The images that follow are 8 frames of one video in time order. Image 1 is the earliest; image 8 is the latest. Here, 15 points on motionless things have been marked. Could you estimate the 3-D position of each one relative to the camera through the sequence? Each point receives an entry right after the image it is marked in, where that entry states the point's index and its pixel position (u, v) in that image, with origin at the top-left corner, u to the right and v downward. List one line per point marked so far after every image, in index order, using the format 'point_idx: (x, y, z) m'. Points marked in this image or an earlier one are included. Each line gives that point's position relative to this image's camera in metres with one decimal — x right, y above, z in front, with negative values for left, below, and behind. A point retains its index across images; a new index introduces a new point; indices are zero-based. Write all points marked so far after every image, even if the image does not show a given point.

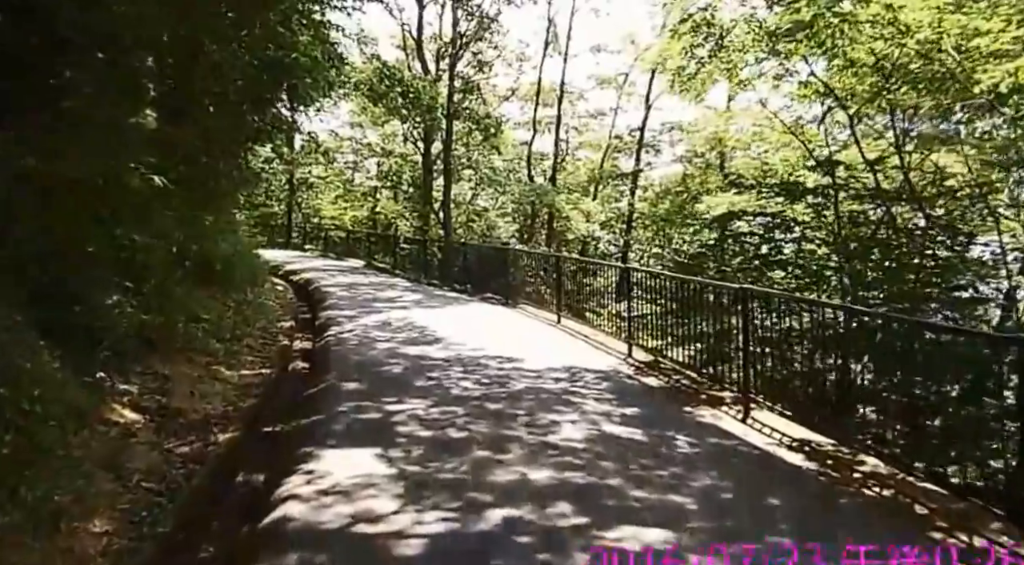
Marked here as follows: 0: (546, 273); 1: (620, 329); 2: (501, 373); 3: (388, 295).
0: (+0.5, +0.2, +13.9) m
1: (+1.4, -0.7, +10.6) m
2: (-0.2, -0.9, +7.1) m
3: (-2.6, -0.3, +15.2) m
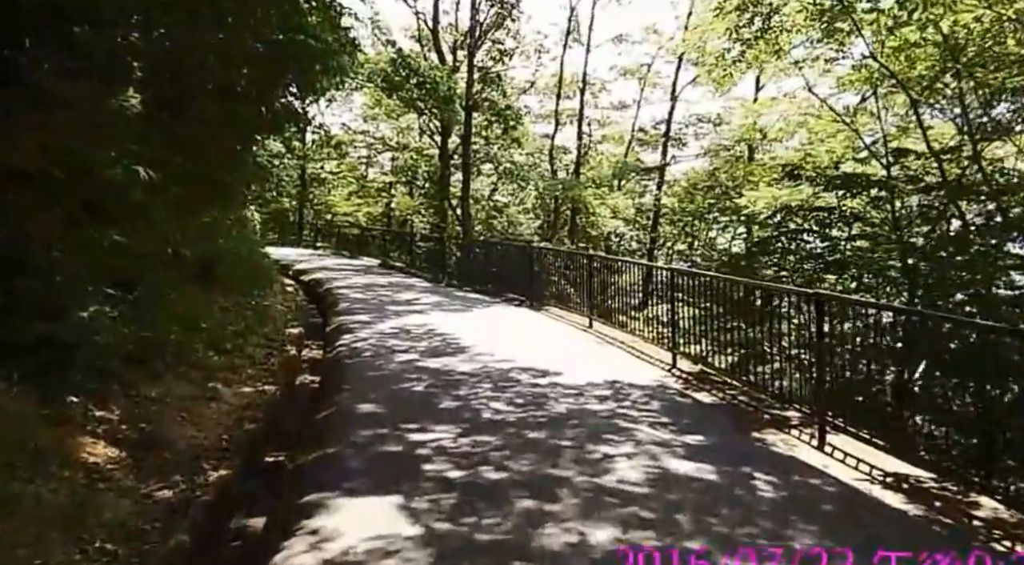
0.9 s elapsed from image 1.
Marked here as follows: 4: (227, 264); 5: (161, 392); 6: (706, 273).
0: (+0.9, +0.2, +13.1) m
1: (+1.8, -0.7, +9.7) m
2: (+0.2, -1.0, +6.3) m
3: (-2.2, -0.3, +14.4) m
4: (-3.5, +0.2, +8.8) m
5: (-2.8, -0.9, +5.9) m
6: (+1.9, +0.2, +8.3) m
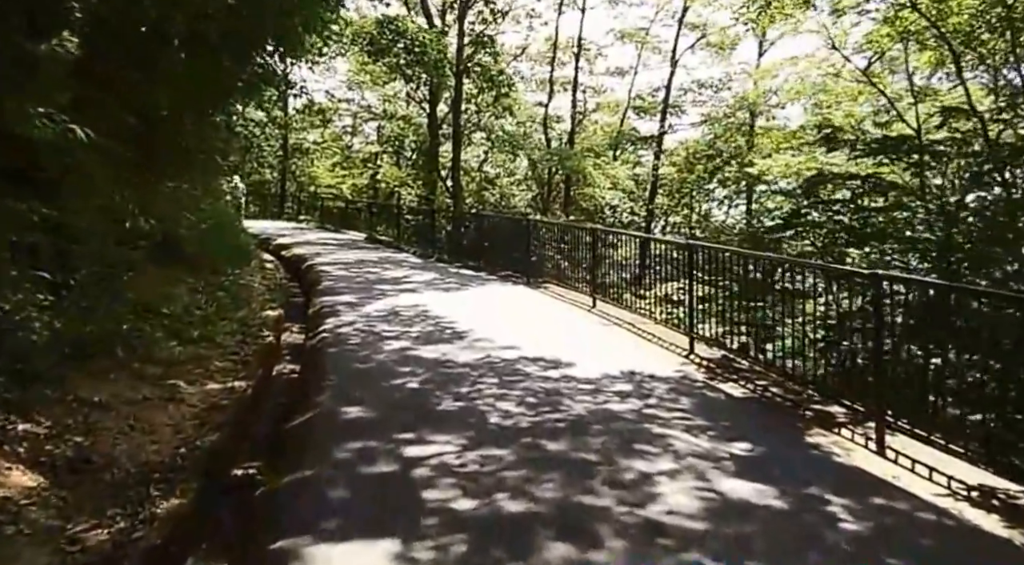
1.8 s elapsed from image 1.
0: (+0.9, +0.6, +12.2) m
1: (+1.8, -0.4, +8.9) m
2: (+0.2, -0.8, +5.4) m
3: (-2.2, +0.1, +13.5) m
4: (-3.4, +0.4, +7.9) m
5: (-2.8, -0.8, +5.1) m
6: (+1.9, +0.4, +7.5) m
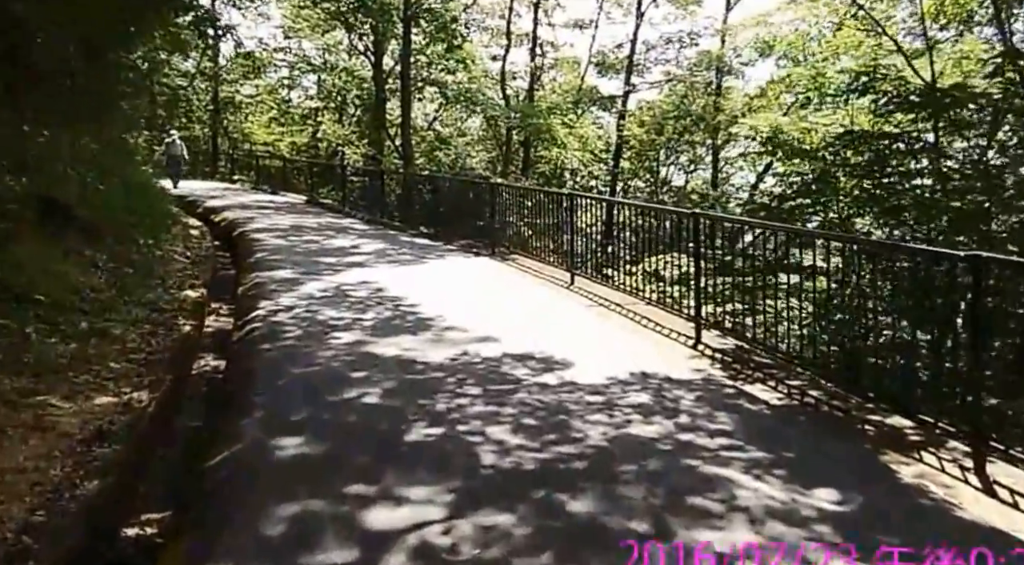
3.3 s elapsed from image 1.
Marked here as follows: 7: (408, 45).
0: (+0.3, +1.0, +10.9) m
1: (+1.5, -0.2, +7.8) m
2: (+0.2, -0.7, +4.2) m
3: (-2.9, +0.6, +12.0) m
4: (-3.7, +0.7, +6.3) m
5: (-2.8, -0.7, +3.6) m
6: (+1.7, +0.6, +6.3) m
7: (-2.6, +5.9, +18.0) m
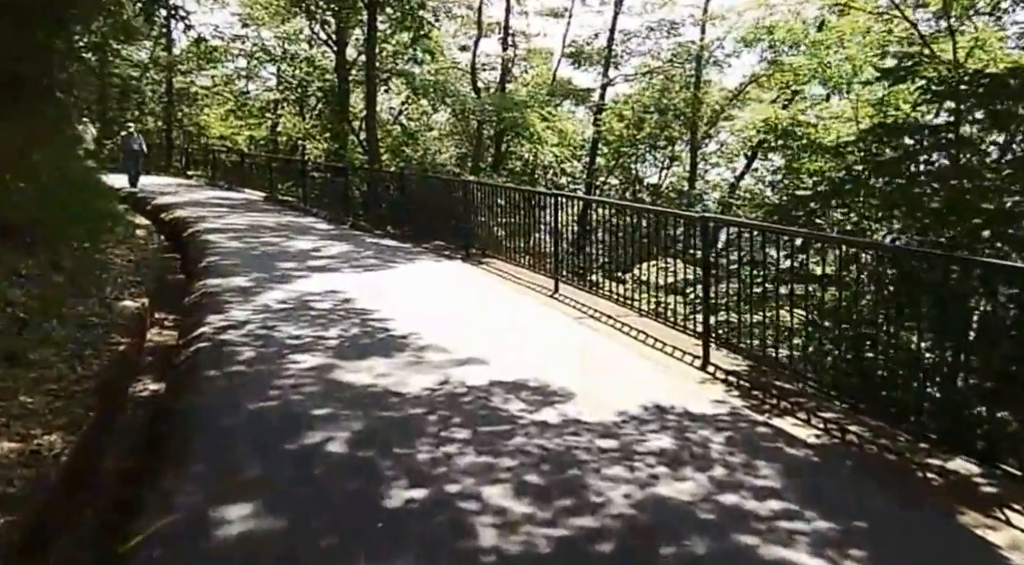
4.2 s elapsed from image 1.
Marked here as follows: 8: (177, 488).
0: (0.0, +0.9, +10.2) m
1: (+1.3, -0.2, +7.1) m
2: (+0.2, -0.8, +3.5) m
3: (-3.3, +0.6, +11.1) m
4: (-3.8, +0.5, +5.4) m
5: (-2.8, -0.8, +2.7) m
6: (+1.6, +0.5, +5.6) m
7: (-3.2, +5.9, +17.1) m
8: (-1.6, -0.9, +3.4) m
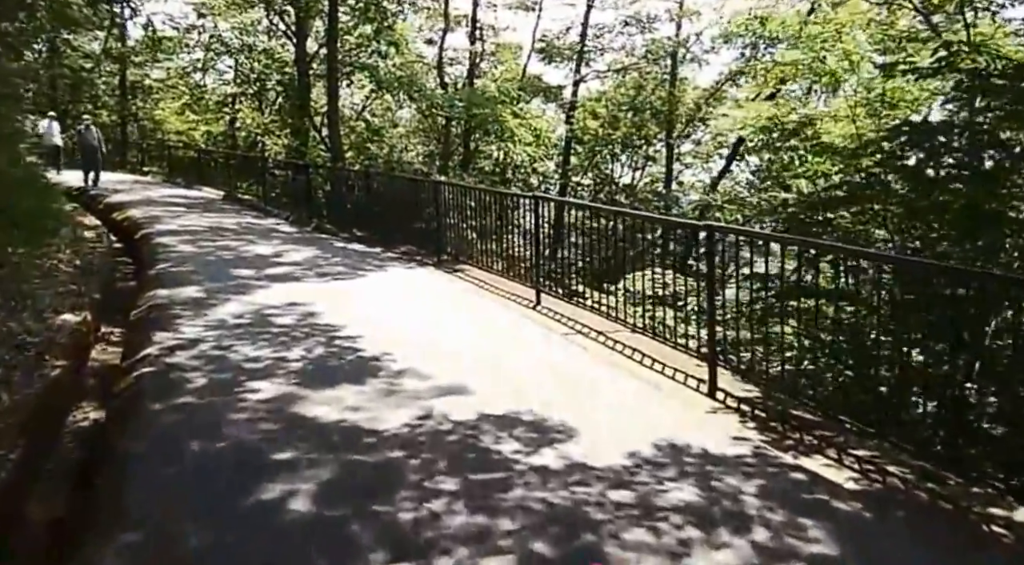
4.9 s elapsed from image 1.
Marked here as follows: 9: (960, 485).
0: (-0.3, +0.8, +9.6) m
1: (+1.1, -0.3, +6.6) m
2: (+0.2, -1.0, +2.9) m
3: (-3.6, +0.5, +10.4) m
4: (-3.9, +0.4, +4.6) m
5: (-2.7, -0.9, +2.0) m
6: (+1.5, +0.4, +5.1) m
7: (-3.9, +5.8, +16.3) m
8: (-1.5, -1.0, +2.7) m
9: (+2.2, -1.0, +3.6) m
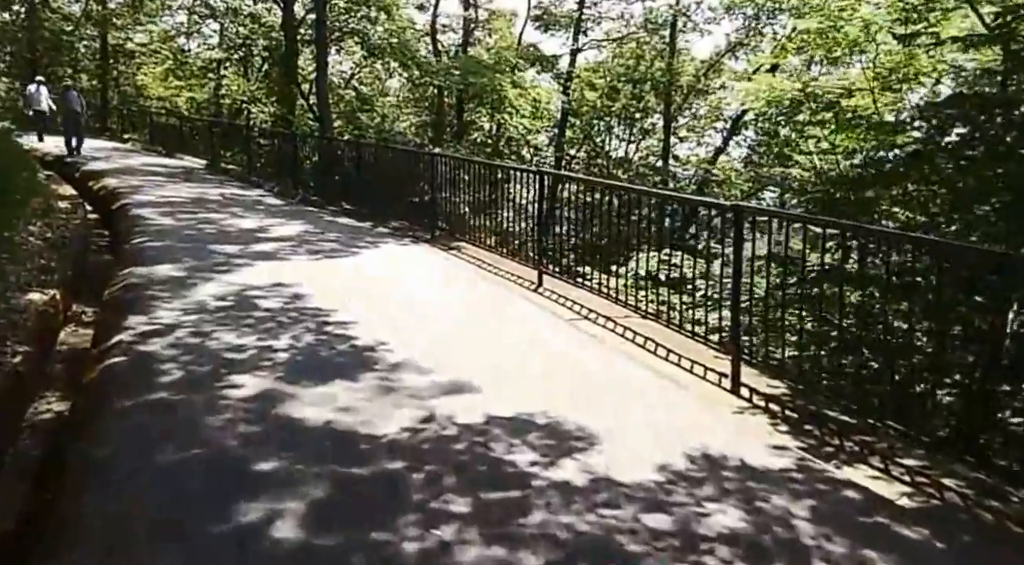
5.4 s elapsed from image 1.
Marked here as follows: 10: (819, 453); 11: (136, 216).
0: (-0.4, +1.1, +9.1) m
1: (+1.1, -0.2, +6.2) m
2: (+0.2, -0.9, +2.5) m
3: (-3.6, +0.8, +9.8) m
4: (-3.8, +0.5, +4.1) m
5: (-2.6, -0.9, +1.6) m
6: (+1.6, +0.5, +4.7) m
7: (-4.0, +6.4, +15.6) m
8: (-1.5, -1.0, +2.3) m
9: (+2.2, -0.9, +3.2) m
10: (+1.6, -0.9, +3.7) m
11: (-5.1, +0.9, +10.1) m
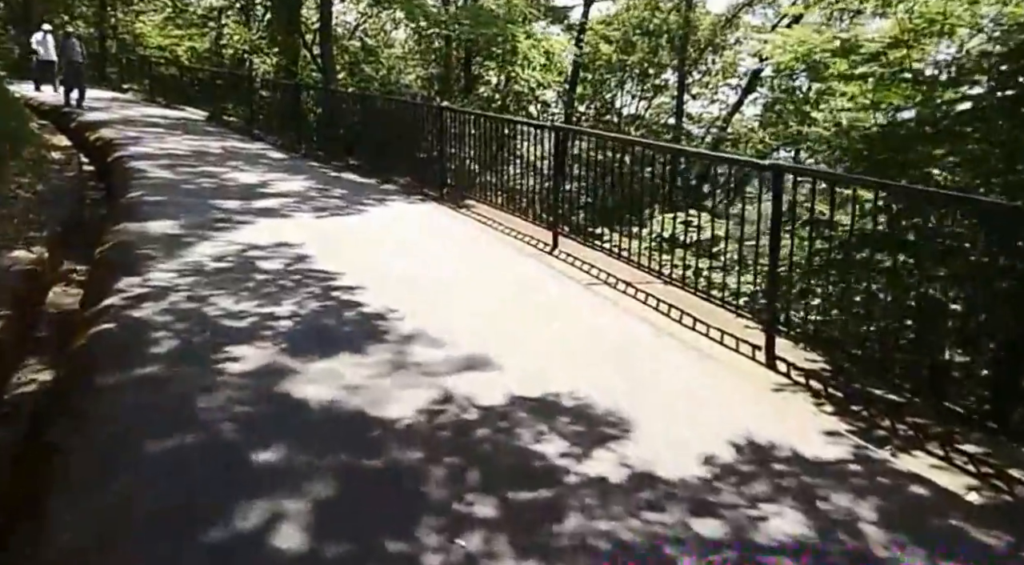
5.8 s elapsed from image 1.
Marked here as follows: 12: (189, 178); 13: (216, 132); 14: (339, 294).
0: (-0.2, +1.6, +8.6) m
1: (+1.3, +0.1, +5.8) m
2: (+0.3, -0.9, +2.2) m
3: (-3.5, +1.3, +9.4) m
4: (-3.7, +0.8, +3.7) m
5: (-2.5, -0.9, +1.2) m
6: (+1.7, +0.7, +4.2) m
7: (-3.7, +7.2, +14.8) m
8: (-1.4, -0.9, +2.0) m
9: (+2.3, -0.9, +2.8) m
10: (+1.7, -0.7, +3.3) m
11: (-5.0, +1.5, +9.6) m
12: (-4.0, +1.3, +9.1) m
13: (-6.0, +3.1, +15.0) m
14: (-1.1, -0.1, +4.9) m
